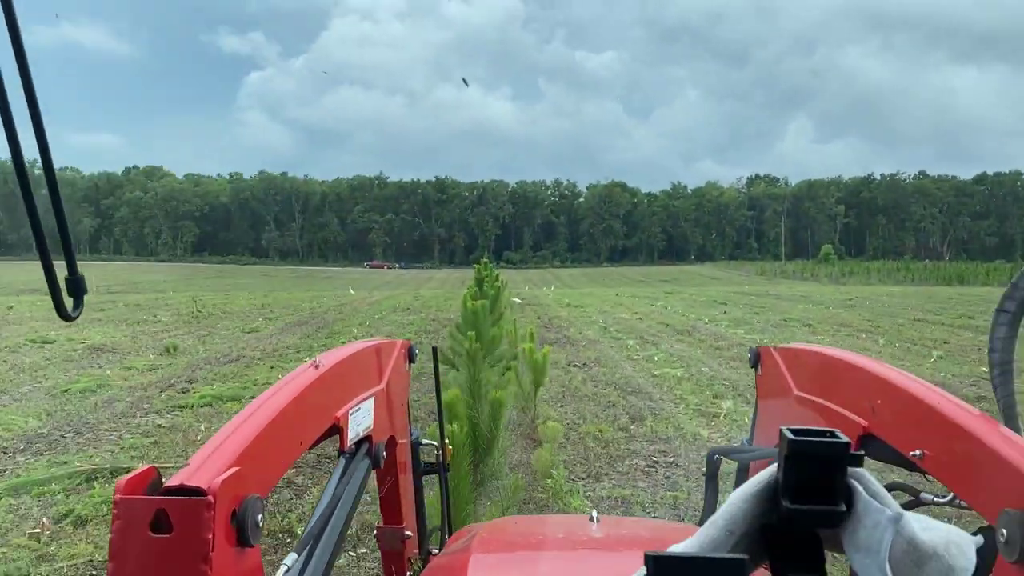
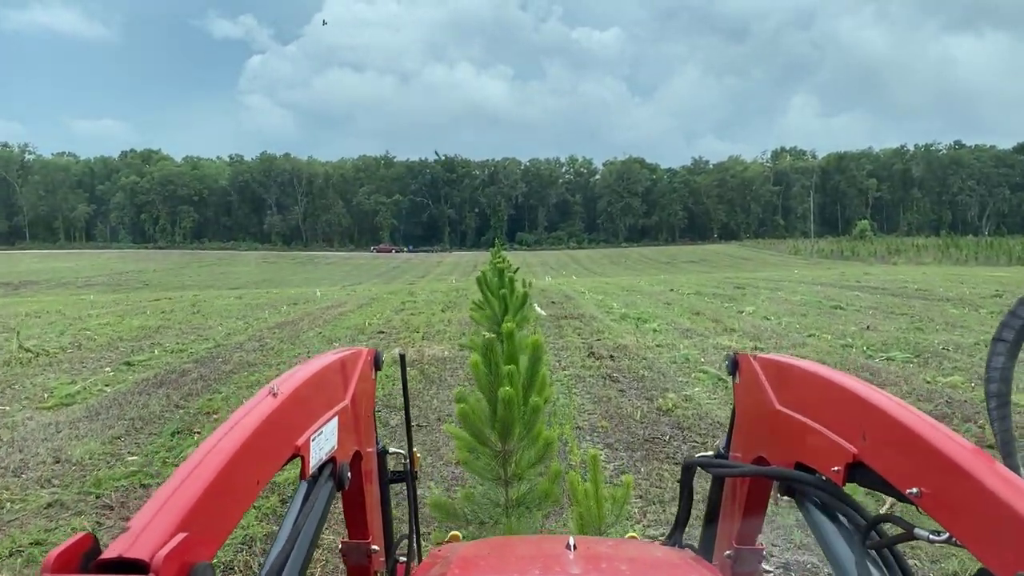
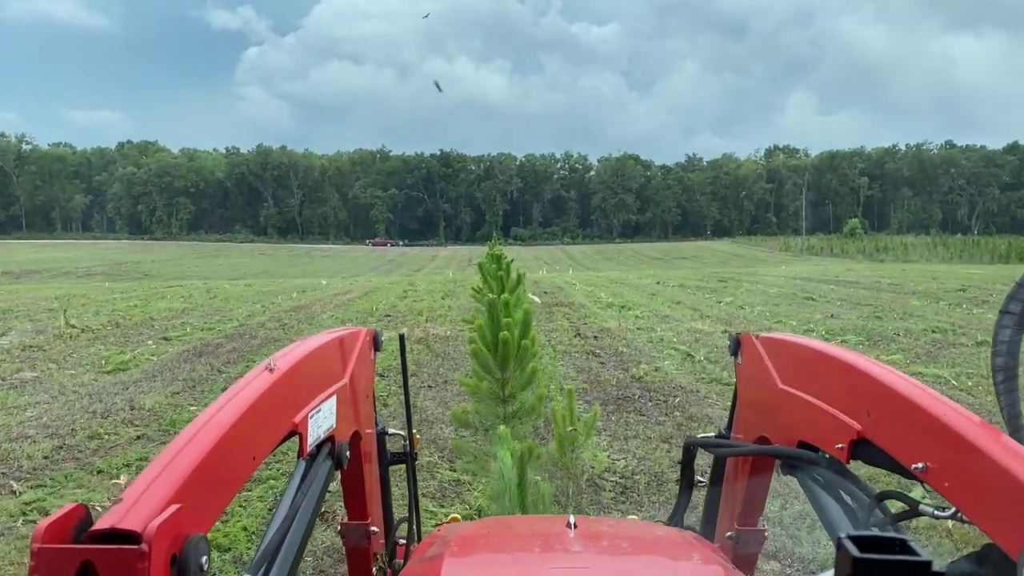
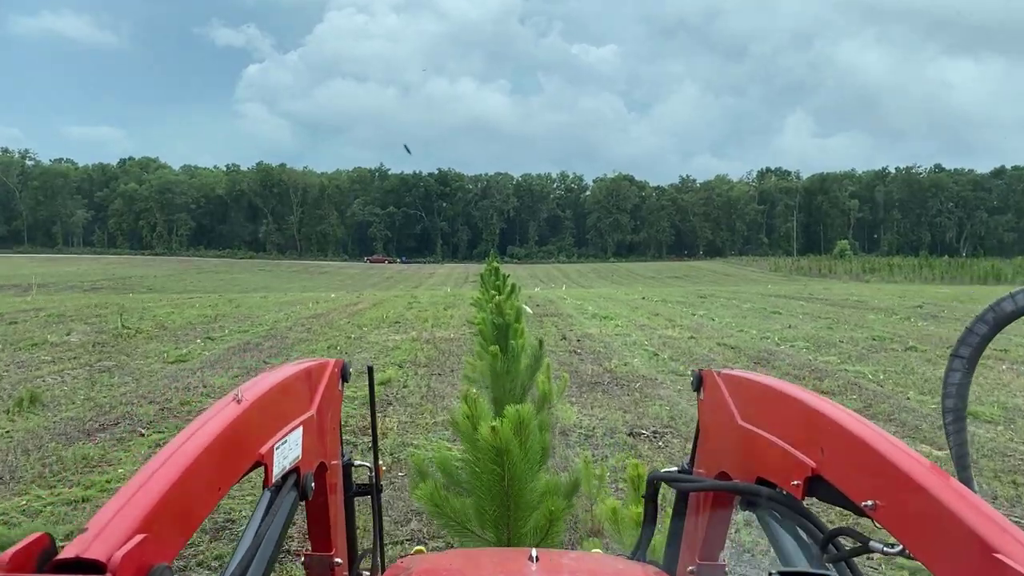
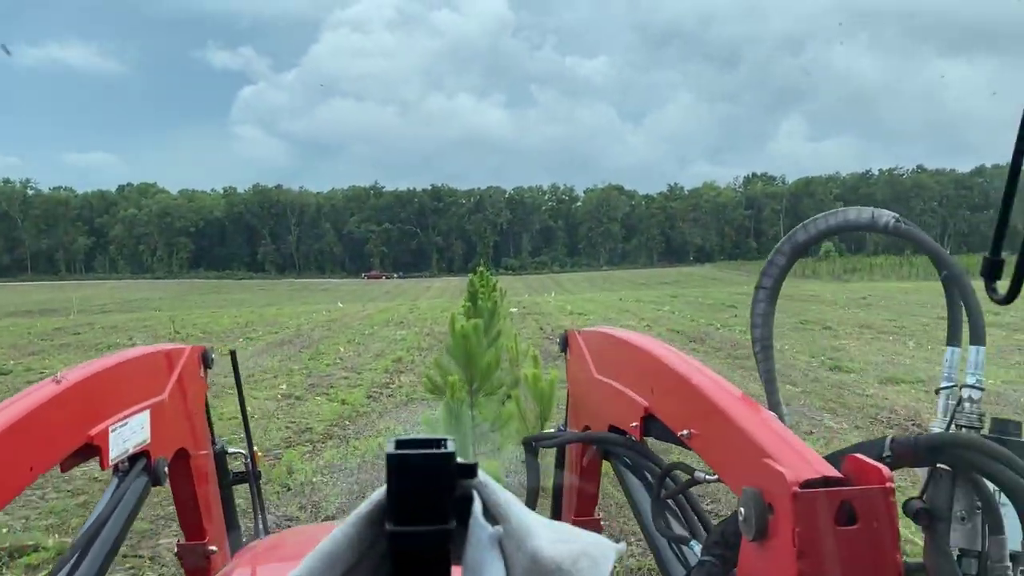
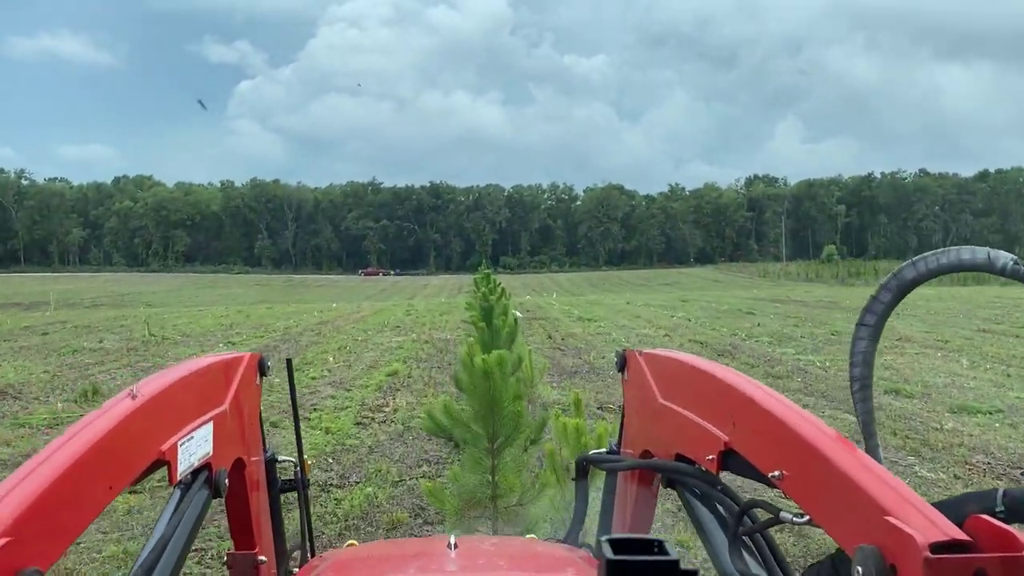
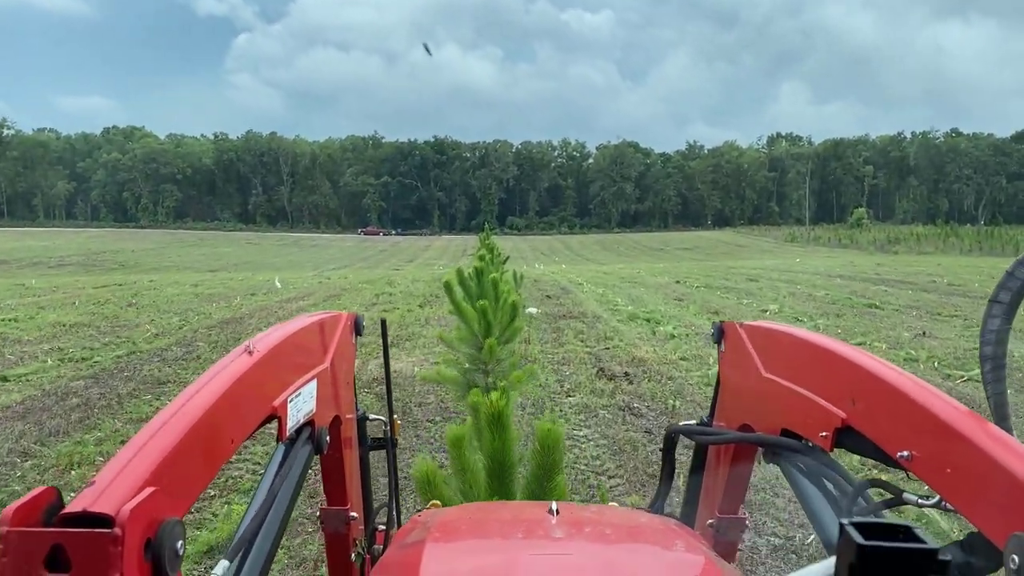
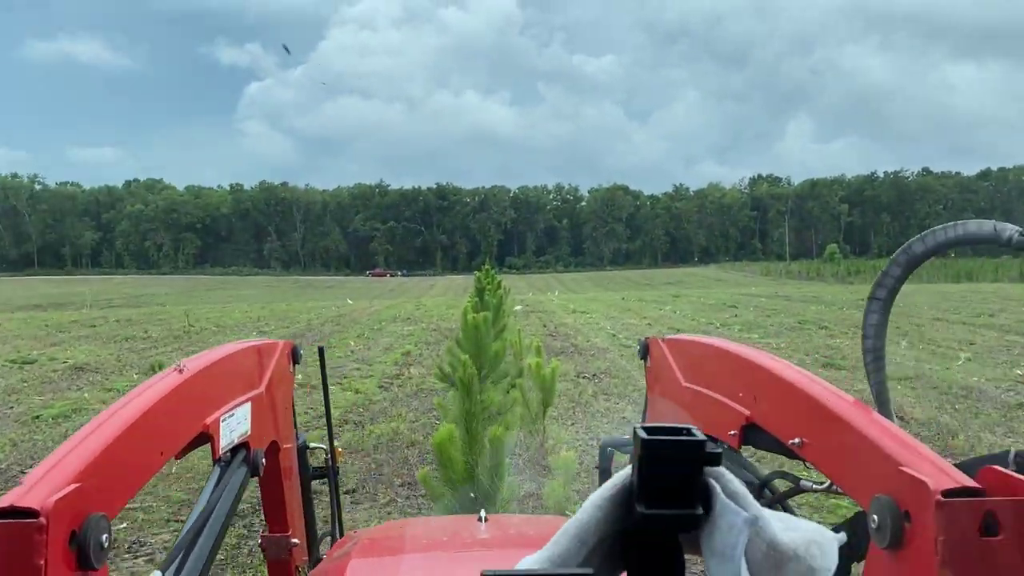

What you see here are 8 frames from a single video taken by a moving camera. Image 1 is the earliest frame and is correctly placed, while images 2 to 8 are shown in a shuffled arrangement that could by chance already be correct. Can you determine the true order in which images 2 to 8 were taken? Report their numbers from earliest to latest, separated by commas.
8, 5, 6, 4, 3, 2, 7
